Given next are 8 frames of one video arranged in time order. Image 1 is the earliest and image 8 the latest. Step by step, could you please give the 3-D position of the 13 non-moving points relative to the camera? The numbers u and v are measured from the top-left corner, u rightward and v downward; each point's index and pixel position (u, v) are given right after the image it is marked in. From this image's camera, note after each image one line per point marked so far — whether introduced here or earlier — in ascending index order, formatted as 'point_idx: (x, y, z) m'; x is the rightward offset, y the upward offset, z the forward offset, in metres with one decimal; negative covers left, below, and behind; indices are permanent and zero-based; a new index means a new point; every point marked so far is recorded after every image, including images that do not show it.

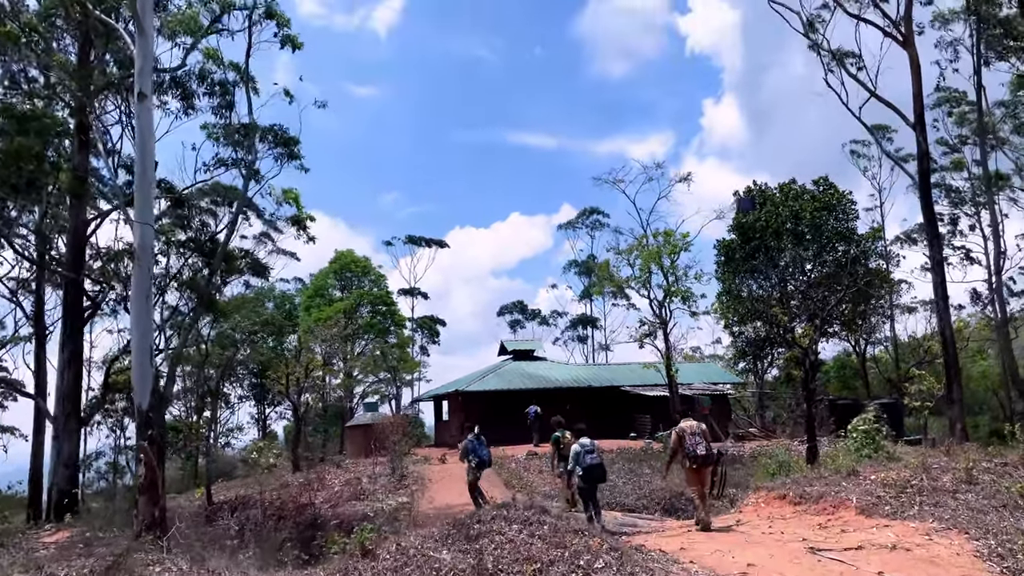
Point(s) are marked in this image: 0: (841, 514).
0: (+3.8, -2.6, +9.5) m
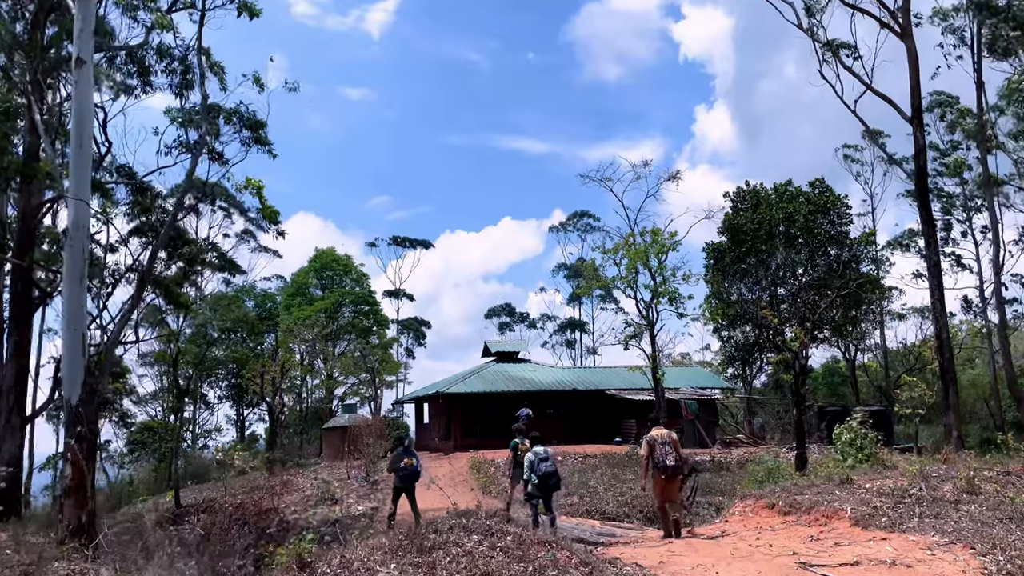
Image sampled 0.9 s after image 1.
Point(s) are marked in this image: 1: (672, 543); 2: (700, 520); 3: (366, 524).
0: (+3.5, -2.6, +8.8) m
1: (+1.7, -2.7, +8.7) m
2: (+2.8, -3.5, +12.2) m
3: (-1.7, -2.7, +9.3) m
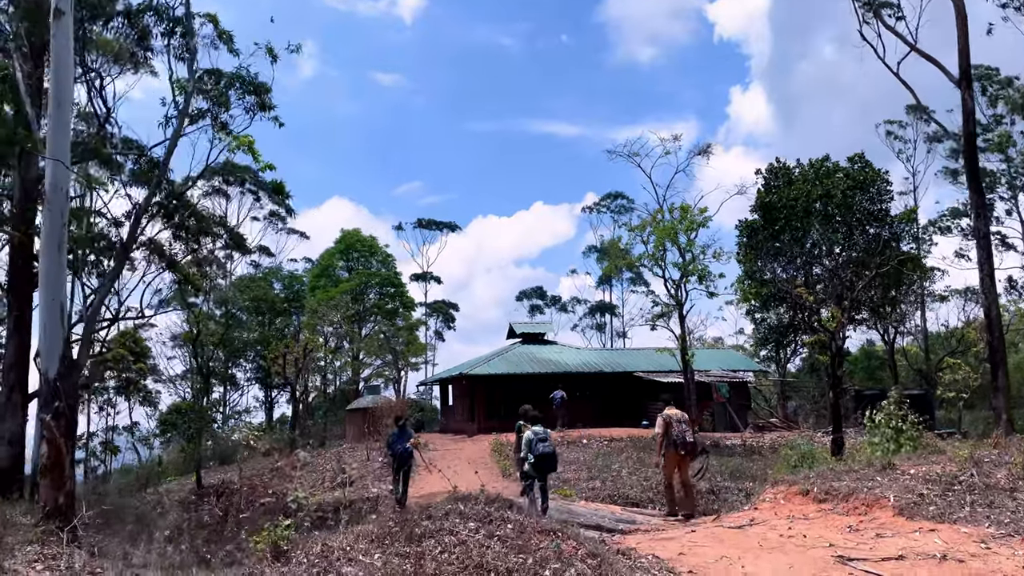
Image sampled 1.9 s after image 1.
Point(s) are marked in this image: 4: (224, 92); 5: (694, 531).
0: (+3.6, -2.2, +8.0) m
1: (+1.8, -2.4, +7.9) m
2: (+3.0, -3.1, +11.5) m
3: (-1.6, -2.4, +8.7) m
4: (-5.1, +3.5, +14.5) m
5: (+1.7, -2.4, +7.9) m
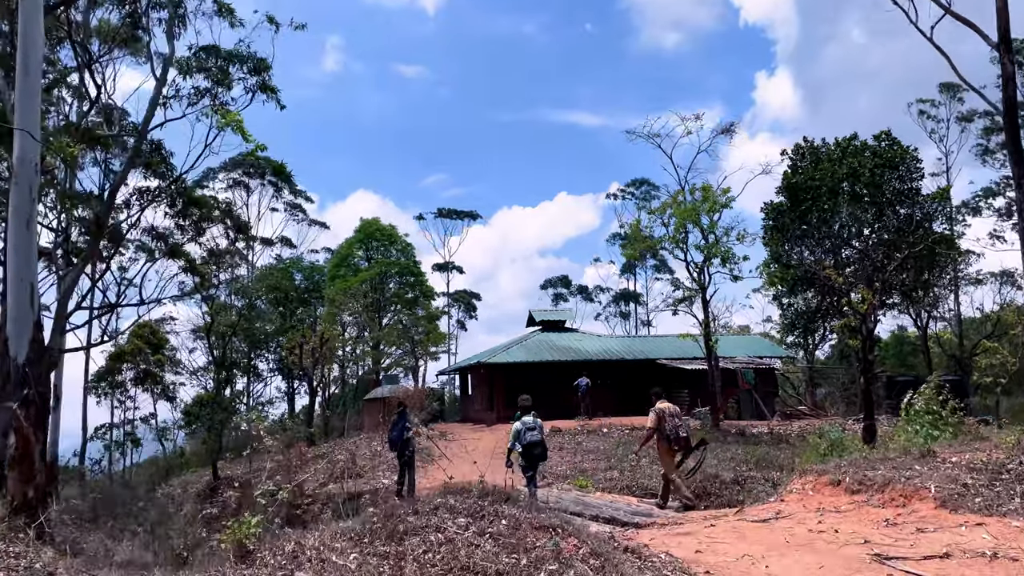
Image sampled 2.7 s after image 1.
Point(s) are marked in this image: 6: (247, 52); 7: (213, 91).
0: (+3.6, -2.0, +7.3) m
1: (+1.8, -2.1, +7.3) m
2: (+3.2, -2.8, +10.8) m
3: (-1.5, -2.1, +8.2) m
4: (-4.9, +3.7, +14.0) m
5: (+1.8, -2.1, +7.2) m
6: (-4.4, +3.9, +13.6) m
7: (-5.1, +3.4, +13.9) m
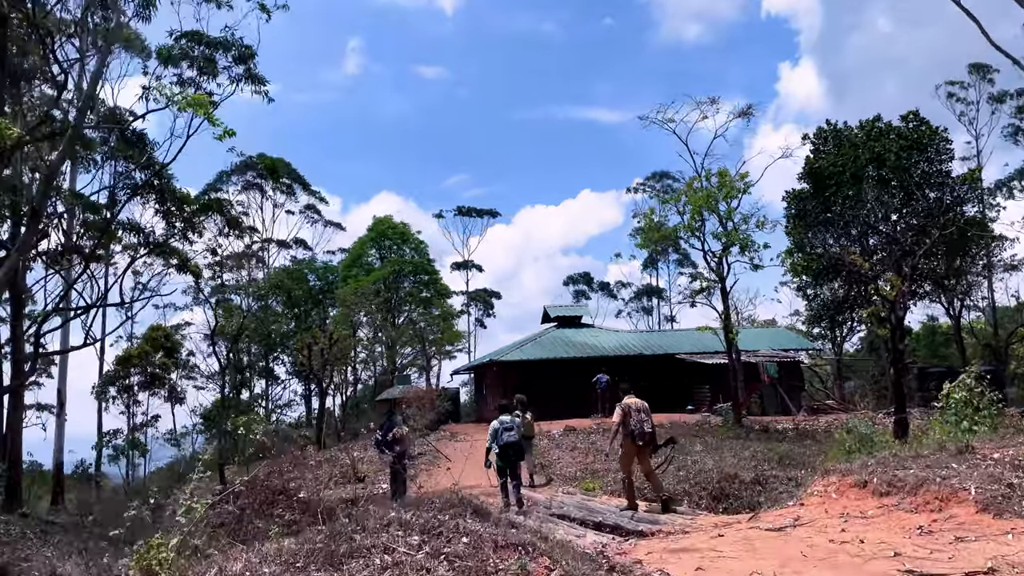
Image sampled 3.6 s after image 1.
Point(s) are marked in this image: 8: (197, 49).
0: (+3.4, -1.8, +6.4) m
1: (+1.7, -2.0, +6.4) m
2: (+3.2, -2.6, +9.9) m
3: (-1.6, -2.0, +7.4) m
4: (-5.0, +3.8, +13.4) m
5: (+1.6, -1.9, +6.4) m
6: (-4.5, +3.9, +13.0) m
7: (-5.1, +3.4, +13.3) m
8: (-5.2, +3.9, +13.3) m
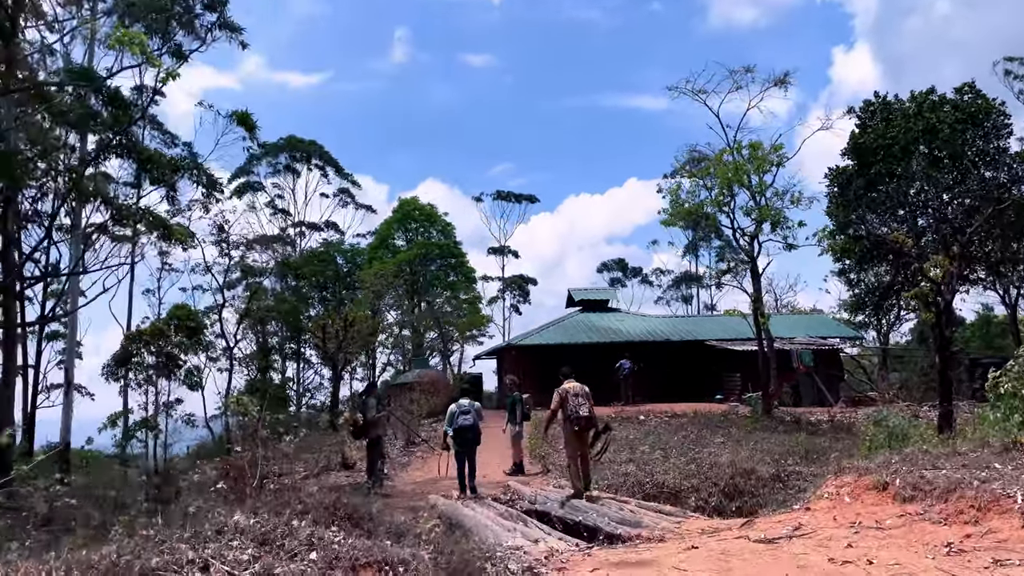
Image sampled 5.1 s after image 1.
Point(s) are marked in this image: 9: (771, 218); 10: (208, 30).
0: (+3.0, -1.5, +5.1) m
1: (+1.2, -1.7, +5.2) m
2: (+2.9, -2.2, +8.6) m
3: (-2.0, -1.7, +6.4) m
4: (-5.0, +4.2, +12.4) m
5: (+1.2, -1.6, +5.1) m
6: (-4.5, +4.4, +12.0) m
7: (-5.2, +3.8, +12.3) m
8: (-5.2, +4.3, +12.3) m
9: (+6.2, +1.6, +19.6) m
10: (-4.4, +3.7, +11.8) m
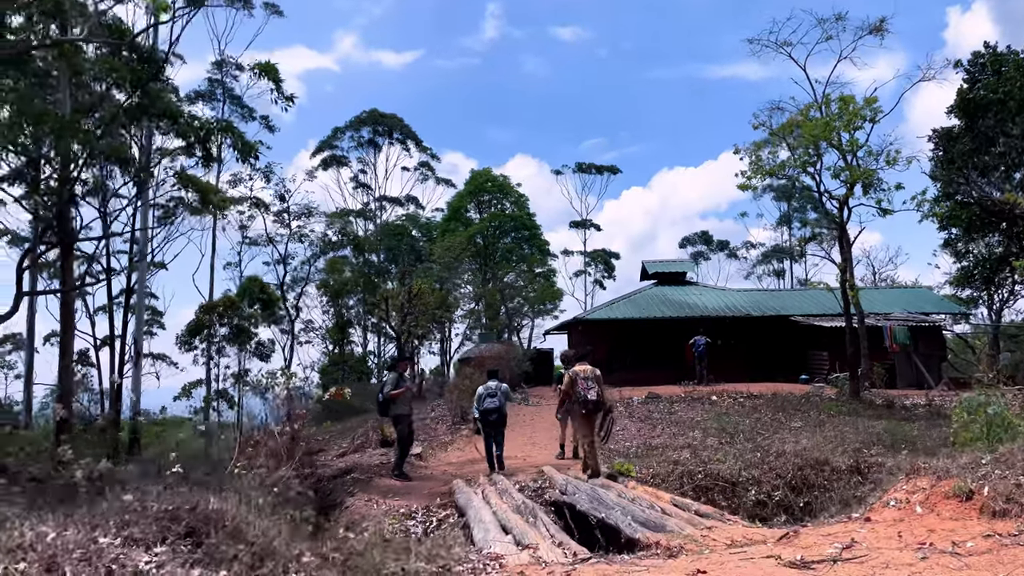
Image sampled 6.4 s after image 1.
0: (+2.7, -1.2, +3.7) m
1: (+1.0, -1.4, +4.1) m
2: (+3.0, -1.9, +7.3) m
3: (-2.1, -1.4, +5.6) m
4: (-4.4, +4.7, +11.7) m
5: (+0.9, -1.4, +4.0) m
6: (-3.9, +4.8, +11.2) m
7: (-4.5, +4.3, +11.7) m
8: (-4.6, +4.8, +11.7) m
9: (+7.6, +2.3, +17.7) m
10: (-3.8, +4.1, +11.1) m
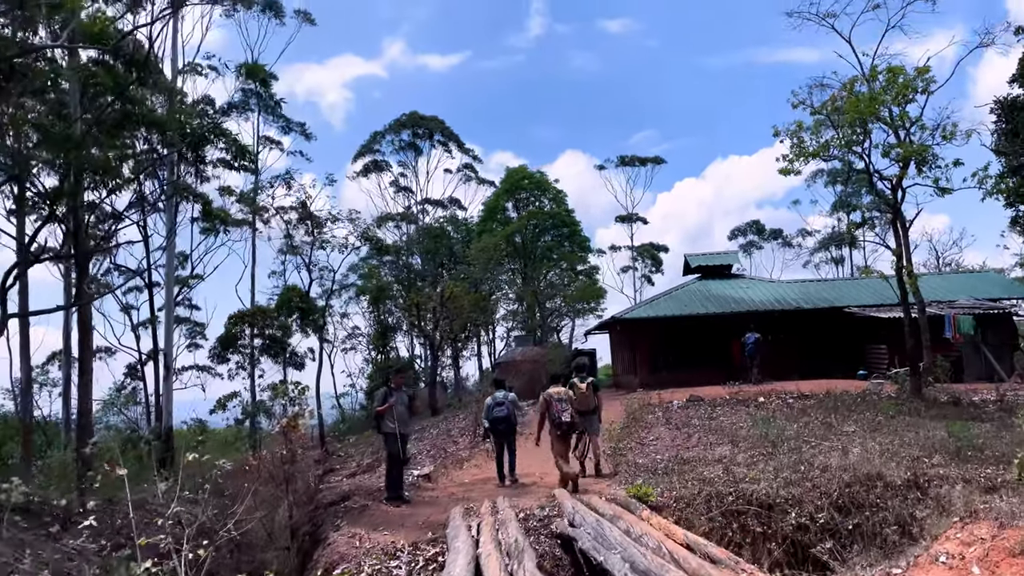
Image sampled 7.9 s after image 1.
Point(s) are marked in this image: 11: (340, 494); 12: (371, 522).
0: (+2.4, -1.2, +2.6) m
1: (+0.7, -1.4, +3.1) m
2: (+2.9, -1.8, +6.1) m
3: (-2.3, -1.5, +4.8) m
4: (-4.4, +4.5, +11.1) m
5: (+0.6, -1.4, +3.0) m
6: (-4.0, +4.7, +10.5) m
7: (-4.5, +4.1, +11.0) m
8: (-4.6, +4.6, +11.0) m
9: (+8.0, +2.5, +16.3) m
10: (-3.8, +3.9, +10.4) m
11: (-2.1, -2.5, +10.1) m
12: (-1.4, -2.3, +8.1) m
